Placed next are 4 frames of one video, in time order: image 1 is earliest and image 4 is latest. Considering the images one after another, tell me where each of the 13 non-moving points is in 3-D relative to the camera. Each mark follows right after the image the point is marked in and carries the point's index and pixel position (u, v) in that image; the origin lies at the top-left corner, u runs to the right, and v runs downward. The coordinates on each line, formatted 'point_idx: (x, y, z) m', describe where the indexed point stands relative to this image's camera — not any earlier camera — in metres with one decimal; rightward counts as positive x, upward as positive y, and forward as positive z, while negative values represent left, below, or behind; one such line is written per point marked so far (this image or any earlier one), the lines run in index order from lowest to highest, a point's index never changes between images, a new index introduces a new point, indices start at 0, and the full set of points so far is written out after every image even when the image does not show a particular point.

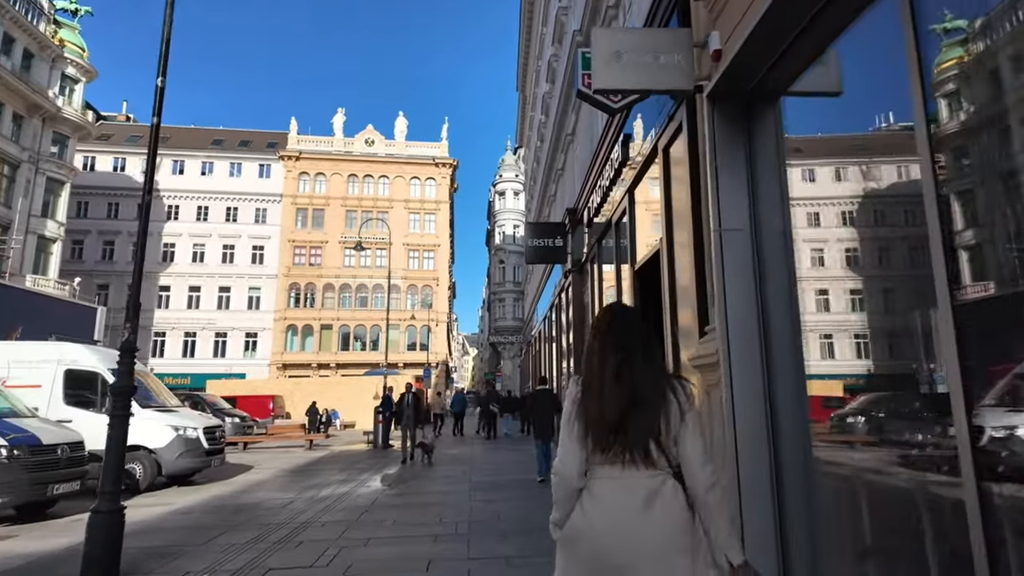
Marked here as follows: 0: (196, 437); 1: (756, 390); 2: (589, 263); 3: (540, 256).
0: (-6.0, -2.8, +10.7) m
1: (+1.9, -0.8, +4.5) m
2: (+1.8, +0.6, +13.5) m
3: (+0.7, +0.8, +14.4) m
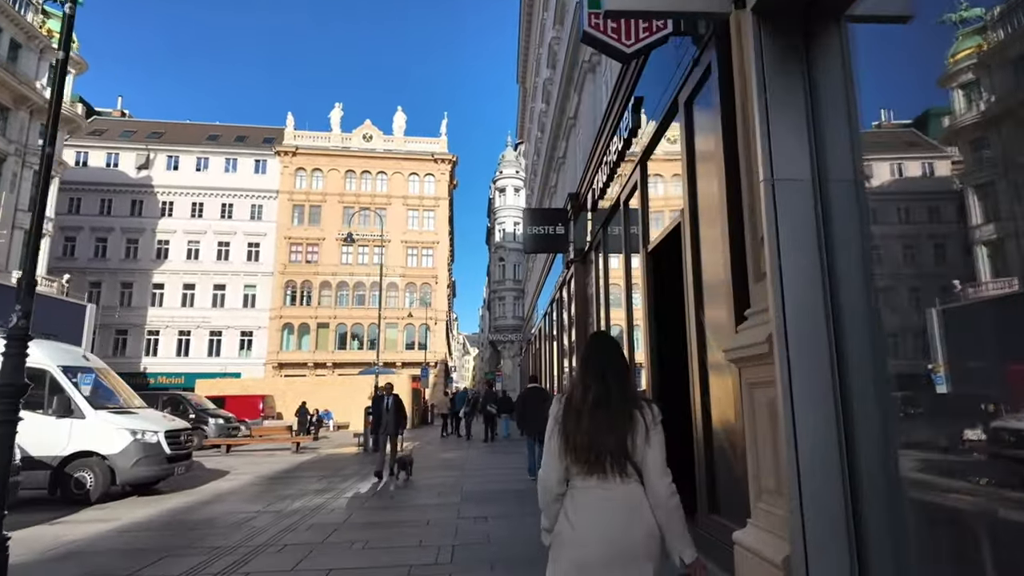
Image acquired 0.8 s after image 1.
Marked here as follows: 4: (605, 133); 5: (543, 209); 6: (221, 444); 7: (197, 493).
0: (-6.1, -2.6, +9.7) m
1: (+1.9, -0.6, +3.4) m
2: (+1.7, +0.8, +12.4) m
3: (+0.6, +1.0, +13.3) m
4: (+1.7, +2.8, +10.3) m
5: (+0.8, +1.9, +13.6) m
6: (-9.5, -5.1, +18.4) m
7: (-5.6, -3.7, +10.1) m
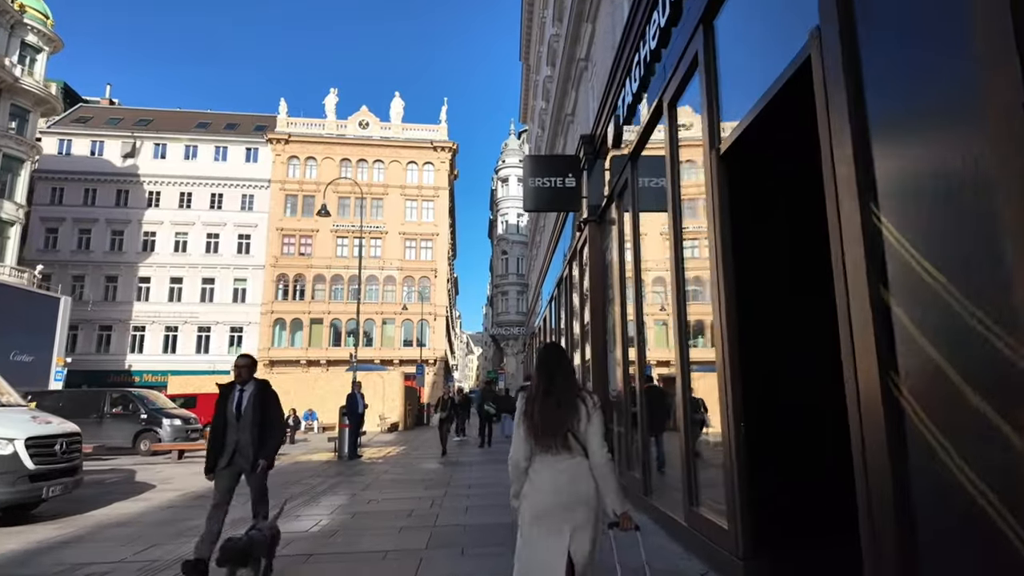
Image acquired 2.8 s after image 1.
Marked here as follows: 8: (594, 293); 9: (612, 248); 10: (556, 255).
0: (-6.1, -2.0, +7.0) m
1: (+1.8, 0.0, +0.7) m
2: (+1.7, +1.4, +9.7) m
3: (+0.6, +1.6, +10.6) m
4: (+1.6, +3.5, +7.5) m
5: (+0.7, +2.5, +10.8) m
6: (-9.5, -4.5, +15.7) m
7: (-5.7, -3.1, +7.4) m
8: (+1.5, 0.0, +10.3) m
9: (+1.7, +0.7, +9.6) m
10: (+1.4, +1.1, +18.4) m
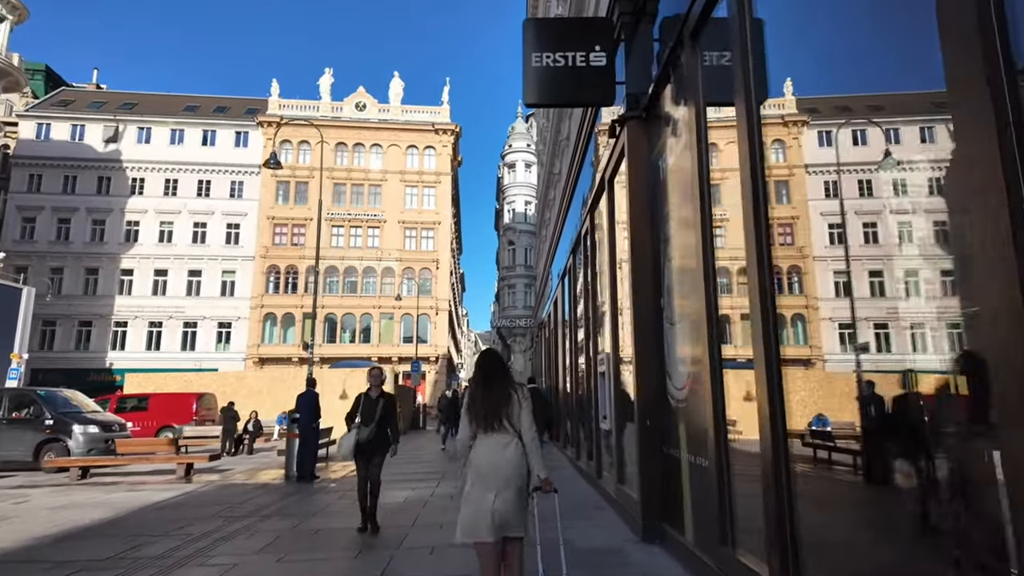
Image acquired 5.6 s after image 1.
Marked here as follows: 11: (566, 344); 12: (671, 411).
0: (-6.2, -1.3, +3.3) m
1: (+1.5, +0.7, -3.2) m
2: (+1.6, +2.1, +5.8) m
3: (+0.5, +2.3, +6.8) m
4: (+1.5, +4.2, +3.7) m
5: (+0.6, +3.2, +7.0) m
6: (-9.4, -3.8, +12.1) m
7: (-5.8, -2.4, +3.7) m
8: (+1.4, +0.7, +6.5) m
9: (+1.6, +1.4, +5.8) m
10: (+1.5, +1.8, +14.6) m
11: (+1.5, -1.4, +15.7) m
12: (+1.6, -1.2, +5.5) m
